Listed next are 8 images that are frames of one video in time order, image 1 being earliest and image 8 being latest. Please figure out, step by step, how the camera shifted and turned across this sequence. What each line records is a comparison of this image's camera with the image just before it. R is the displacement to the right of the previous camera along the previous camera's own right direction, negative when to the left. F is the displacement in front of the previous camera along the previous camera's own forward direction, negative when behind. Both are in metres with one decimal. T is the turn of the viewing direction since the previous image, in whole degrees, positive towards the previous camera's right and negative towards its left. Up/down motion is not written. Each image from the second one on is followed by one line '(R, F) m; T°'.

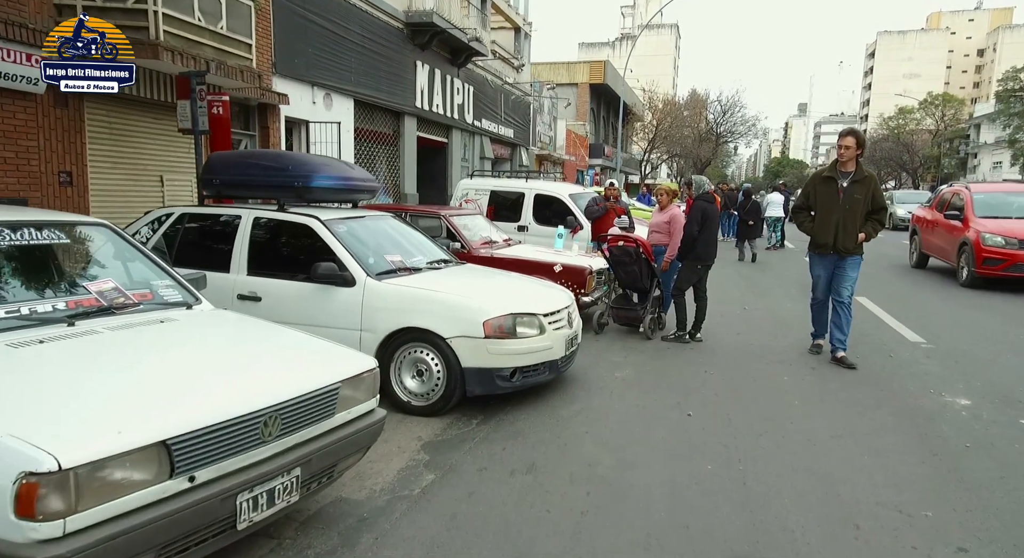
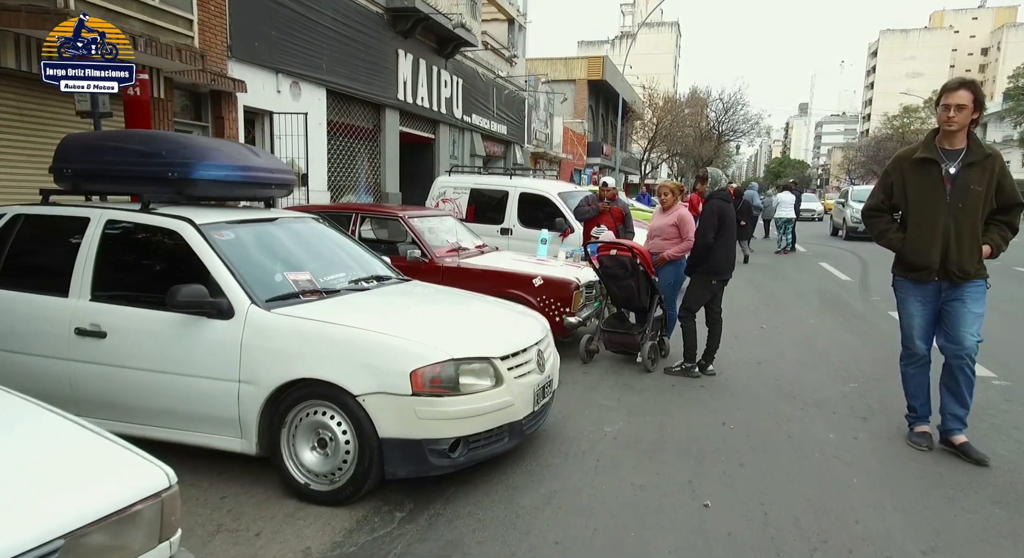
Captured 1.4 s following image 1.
(+0.3, +1.4) m; 0°
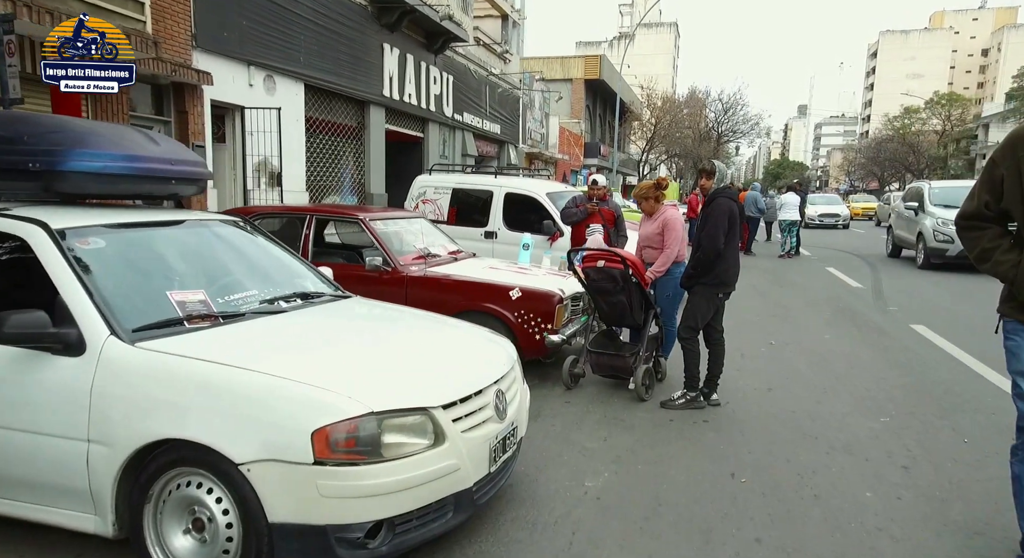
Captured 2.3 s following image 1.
(+0.2, +0.9) m; 0°
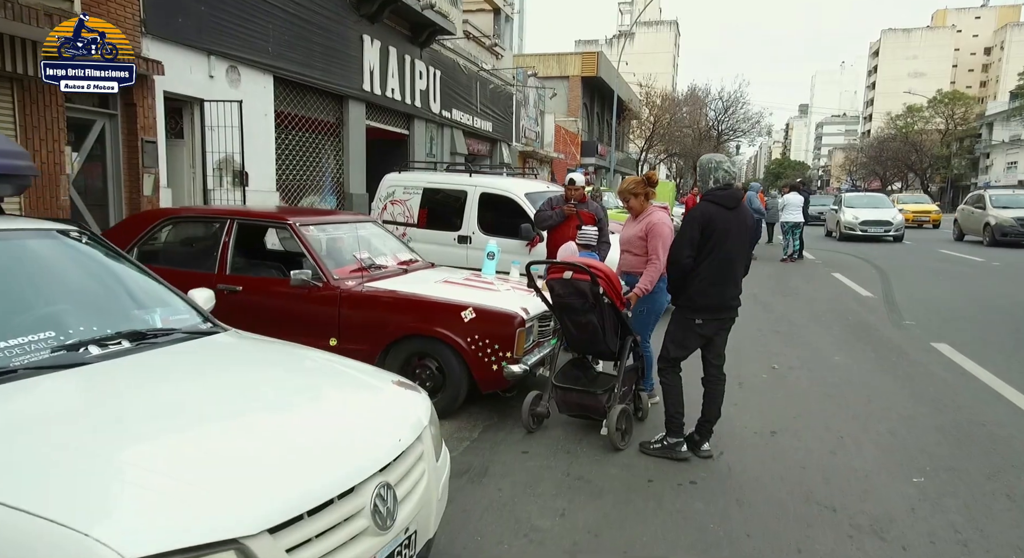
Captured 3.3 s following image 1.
(+0.3, +1.0) m; 0°
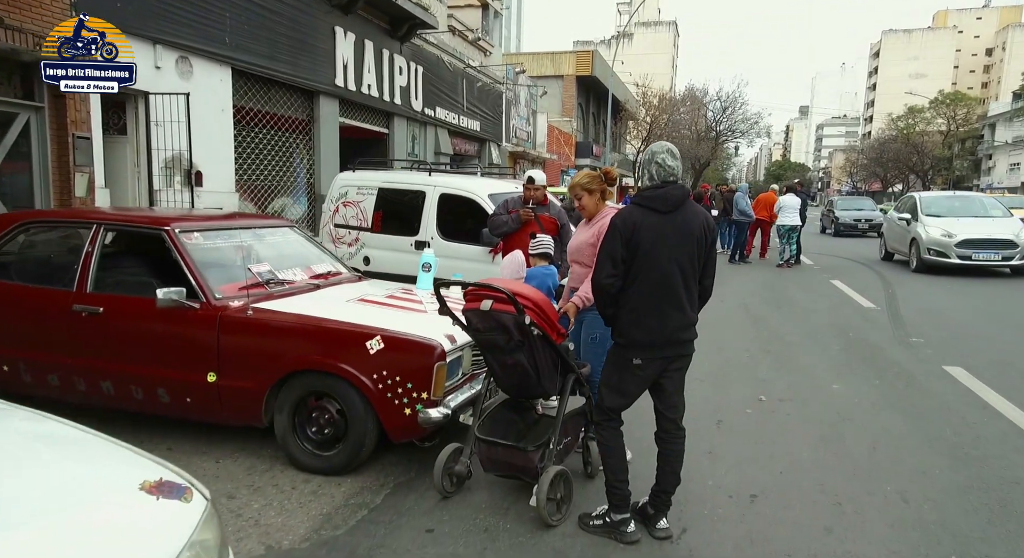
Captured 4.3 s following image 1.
(+0.5, +0.9) m; 0°
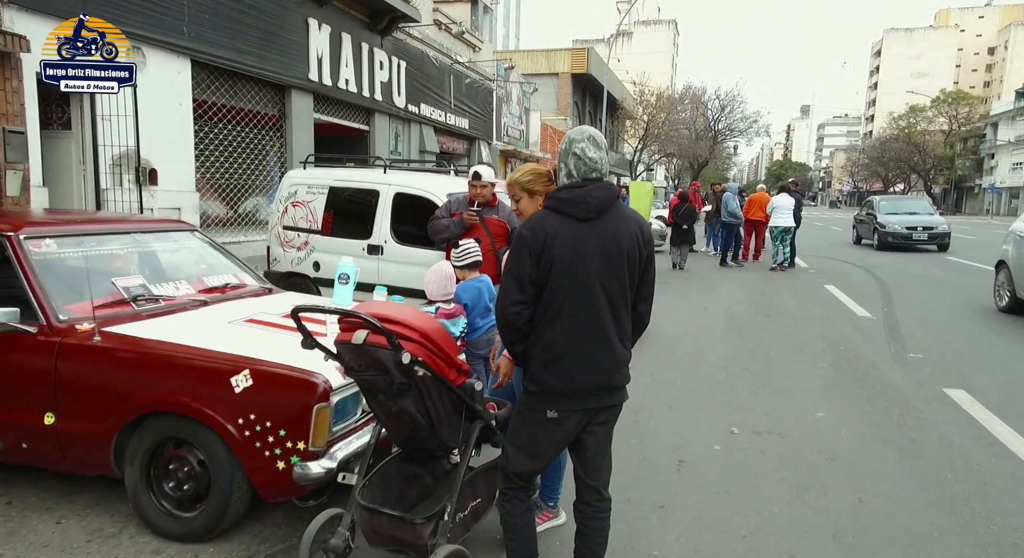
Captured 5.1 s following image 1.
(+0.5, +0.7) m; 0°
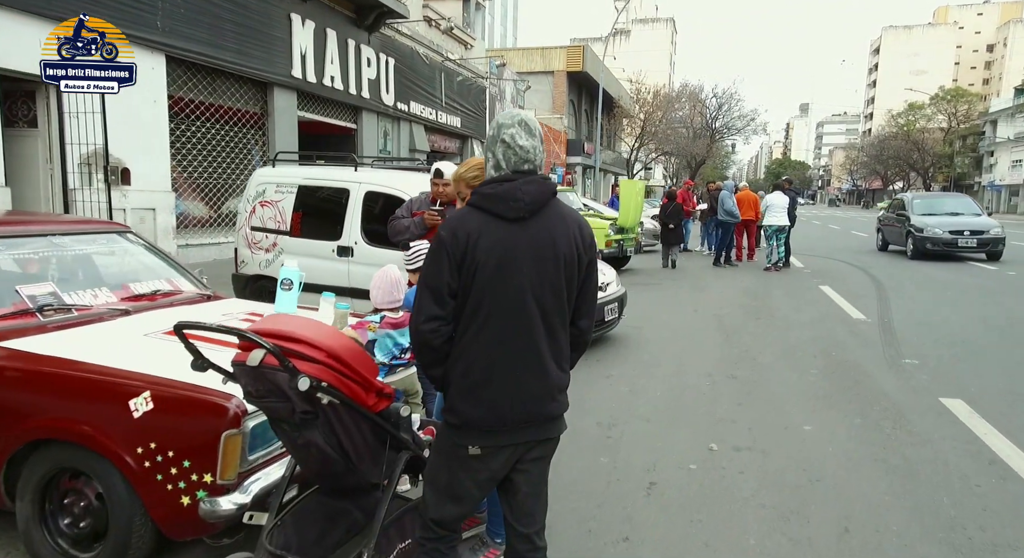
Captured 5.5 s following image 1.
(+0.3, +0.4) m; 0°
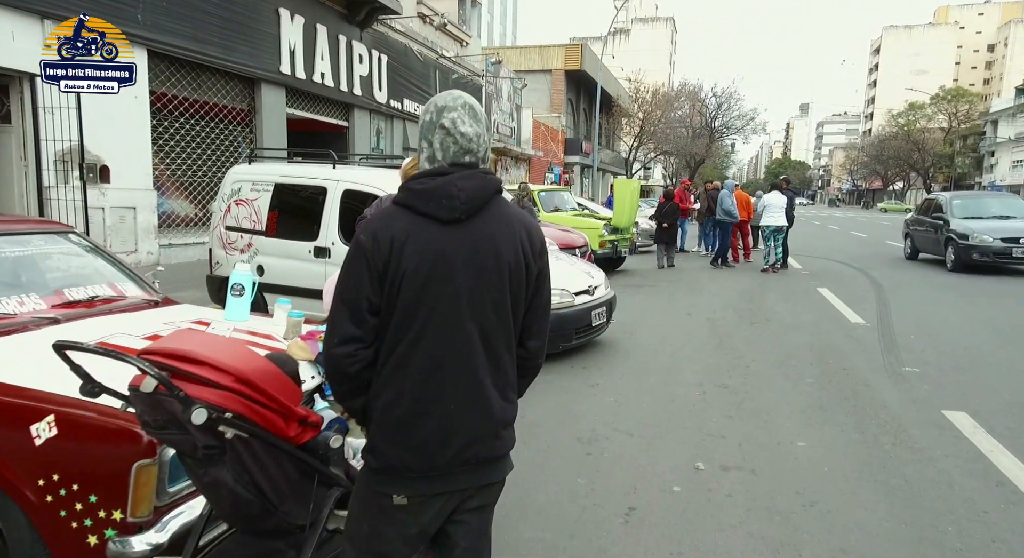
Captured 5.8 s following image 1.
(+0.2, +0.3) m; 0°
